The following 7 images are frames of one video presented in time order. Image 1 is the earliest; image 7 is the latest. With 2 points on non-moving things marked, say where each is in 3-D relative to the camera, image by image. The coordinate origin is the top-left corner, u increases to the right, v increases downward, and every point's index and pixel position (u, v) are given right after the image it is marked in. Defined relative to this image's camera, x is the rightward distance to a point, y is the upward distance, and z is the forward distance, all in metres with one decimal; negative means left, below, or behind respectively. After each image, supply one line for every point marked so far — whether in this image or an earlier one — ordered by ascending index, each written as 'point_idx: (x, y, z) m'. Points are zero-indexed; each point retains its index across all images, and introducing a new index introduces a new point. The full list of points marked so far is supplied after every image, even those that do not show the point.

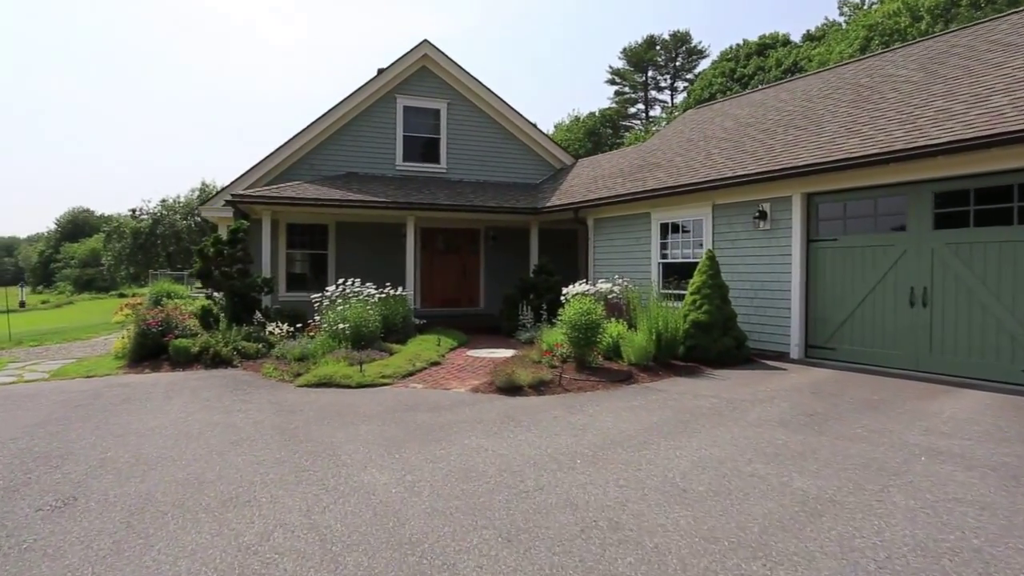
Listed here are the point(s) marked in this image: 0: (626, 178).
0: (+2.9, +2.8, +12.7) m
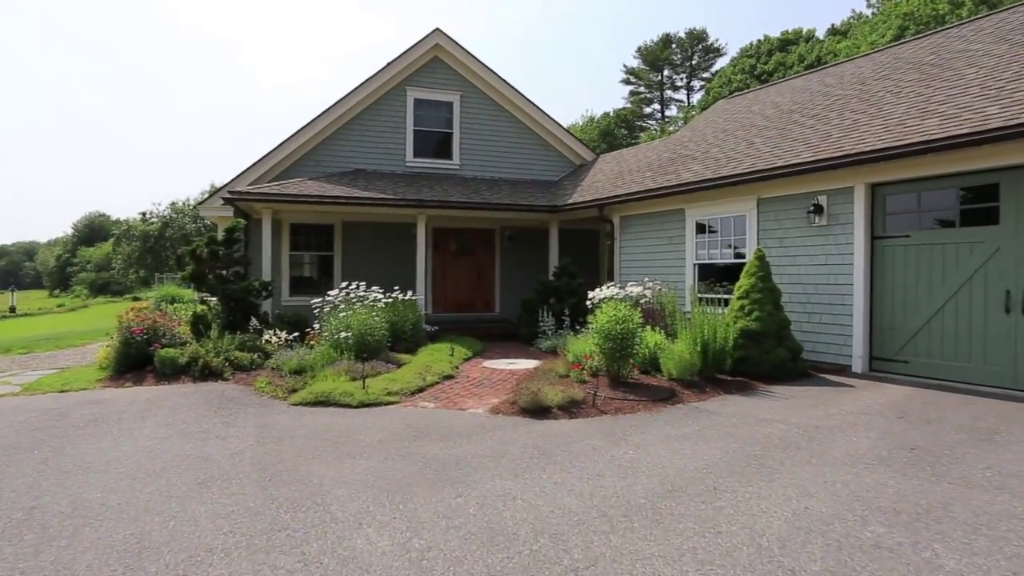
0: (+3.4, +2.7, +11.6) m
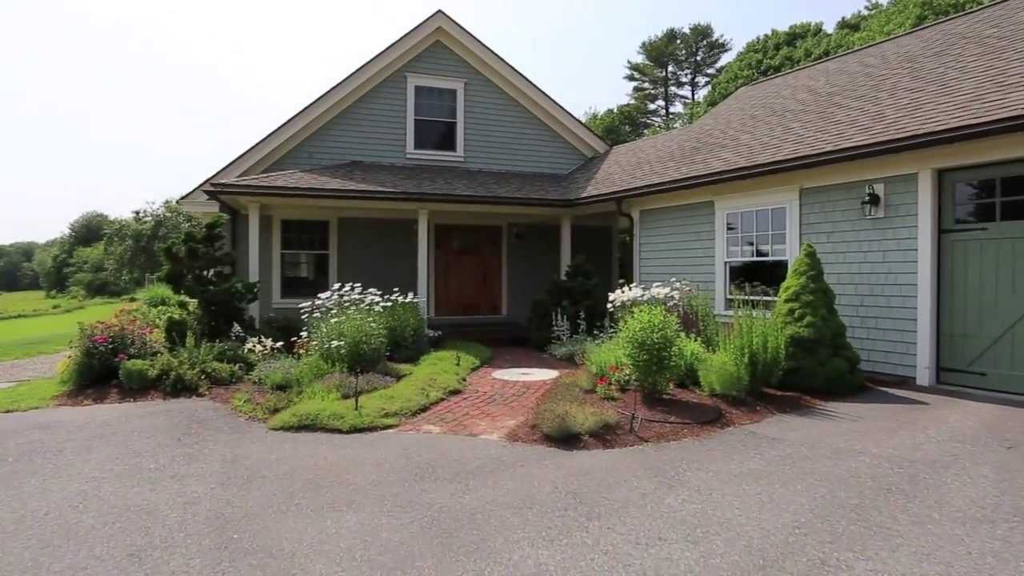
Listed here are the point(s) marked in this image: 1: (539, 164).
0: (+3.6, +2.7, +10.6) m
1: (+0.8, +3.7, +14.7) m
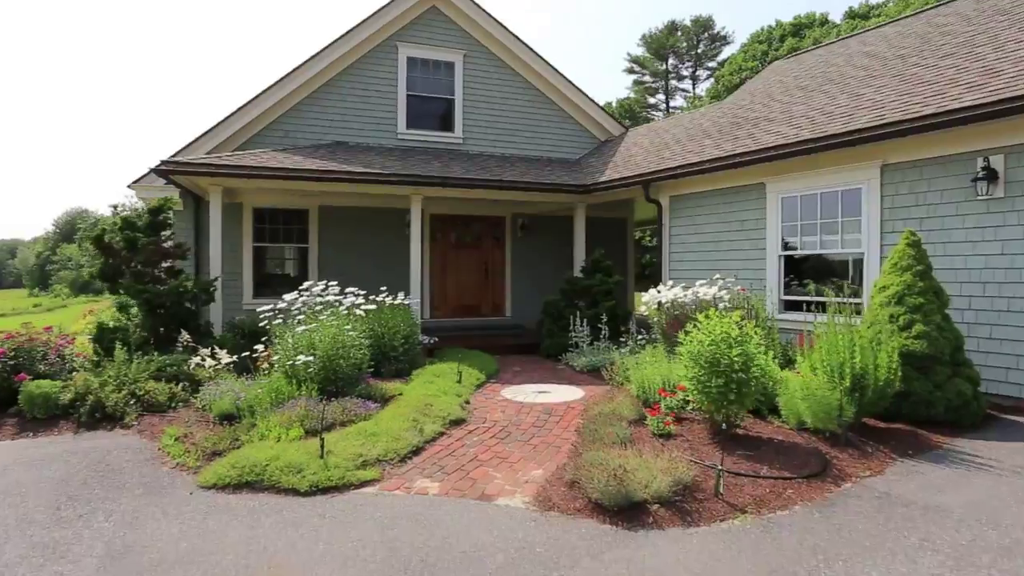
0: (+3.8, +2.7, +9.1) m
1: (+0.9, +3.7, +13.1) m
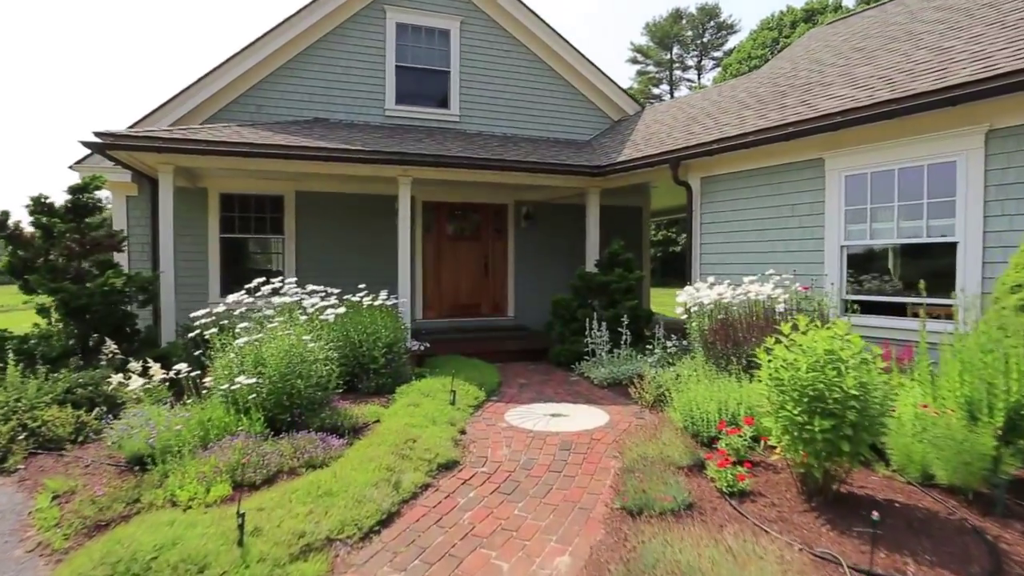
0: (+3.8, +2.8, +7.7) m
1: (+1.0, +3.8, +11.7) m
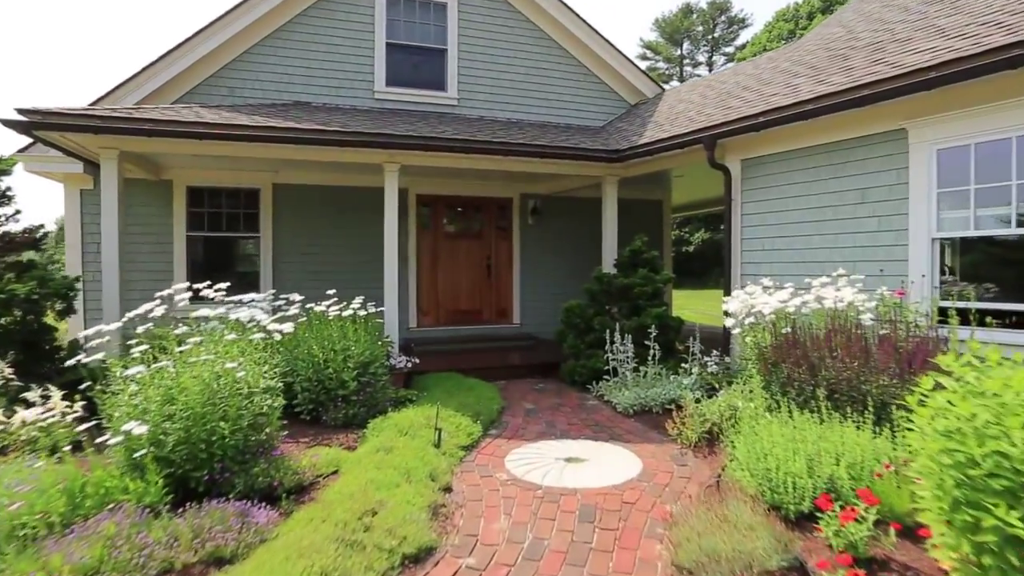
0: (+3.9, +2.7, +6.4) m
1: (+1.1, +3.7, +10.5) m
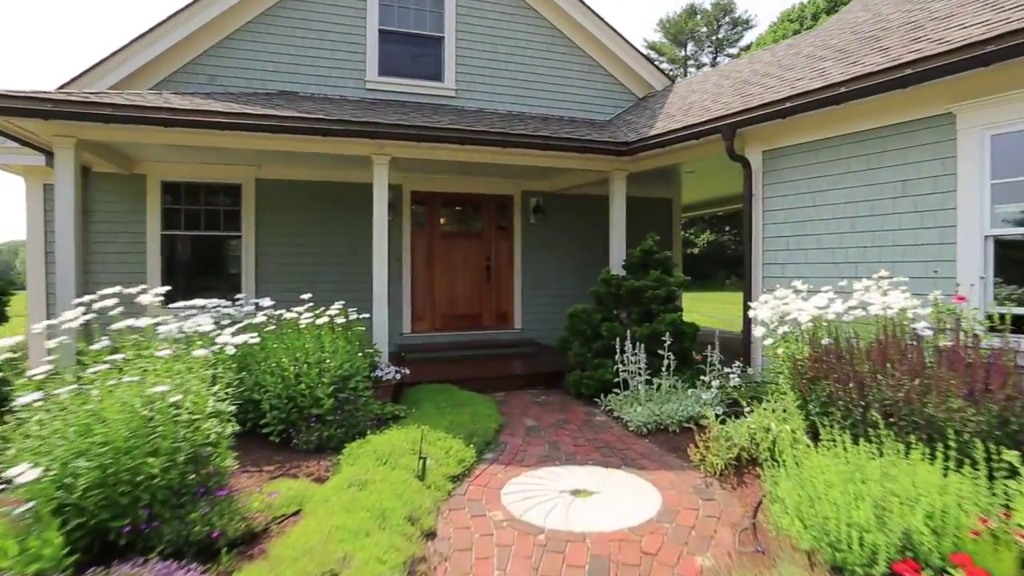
0: (+3.9, +2.7, +5.7) m
1: (+1.2, +3.7, +9.9) m
